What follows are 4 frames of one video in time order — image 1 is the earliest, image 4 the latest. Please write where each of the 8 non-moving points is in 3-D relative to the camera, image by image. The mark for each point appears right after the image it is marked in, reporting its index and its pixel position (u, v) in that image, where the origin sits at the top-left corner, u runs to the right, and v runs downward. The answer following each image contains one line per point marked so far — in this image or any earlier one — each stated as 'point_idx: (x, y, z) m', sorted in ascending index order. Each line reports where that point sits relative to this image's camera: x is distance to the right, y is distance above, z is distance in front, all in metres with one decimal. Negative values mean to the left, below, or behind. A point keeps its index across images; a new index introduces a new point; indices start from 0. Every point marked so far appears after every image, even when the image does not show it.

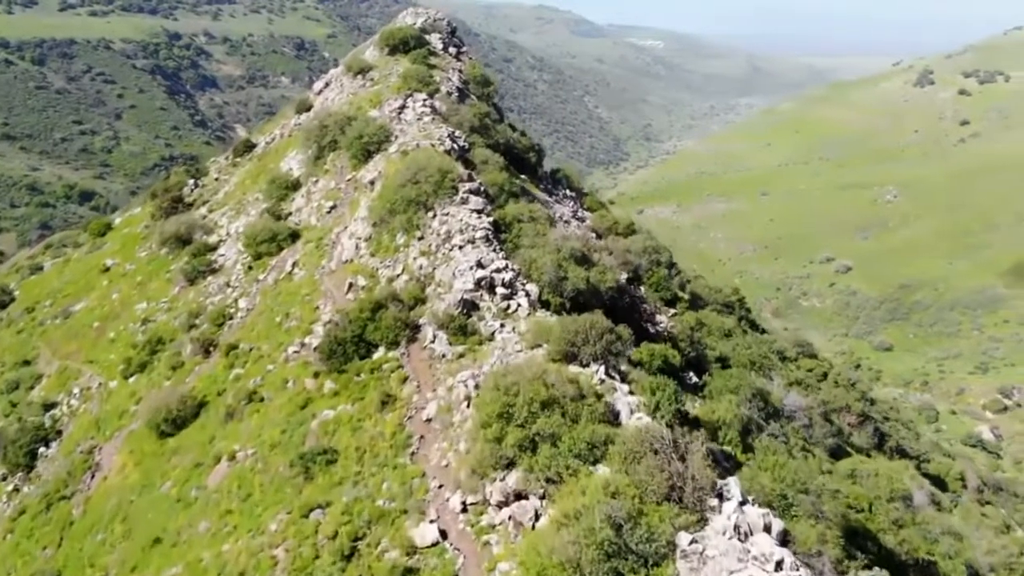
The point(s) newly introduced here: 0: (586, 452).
0: (+1.3, -2.9, +19.1) m
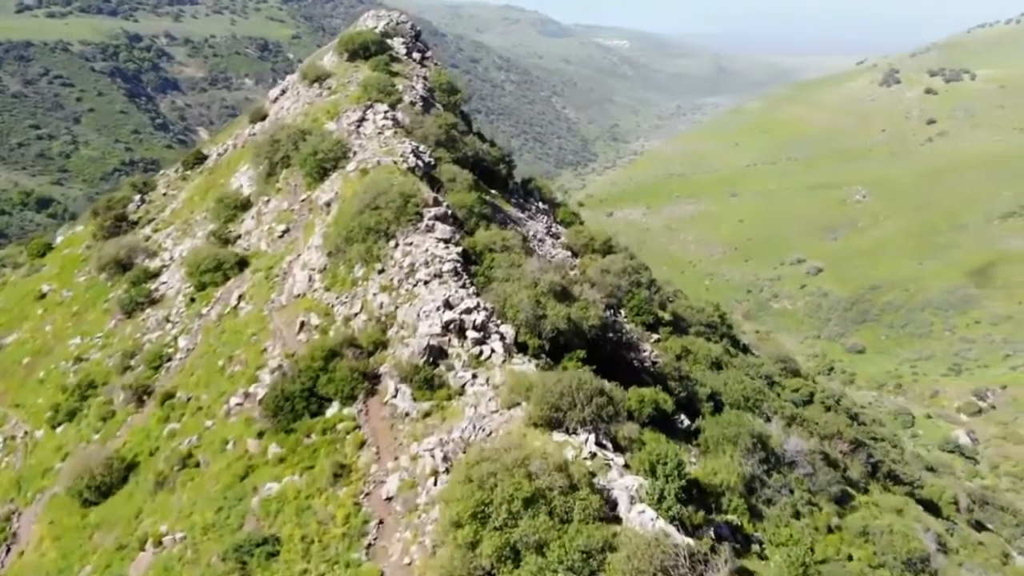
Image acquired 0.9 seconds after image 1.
0: (+1.0, -3.9, +15.8) m
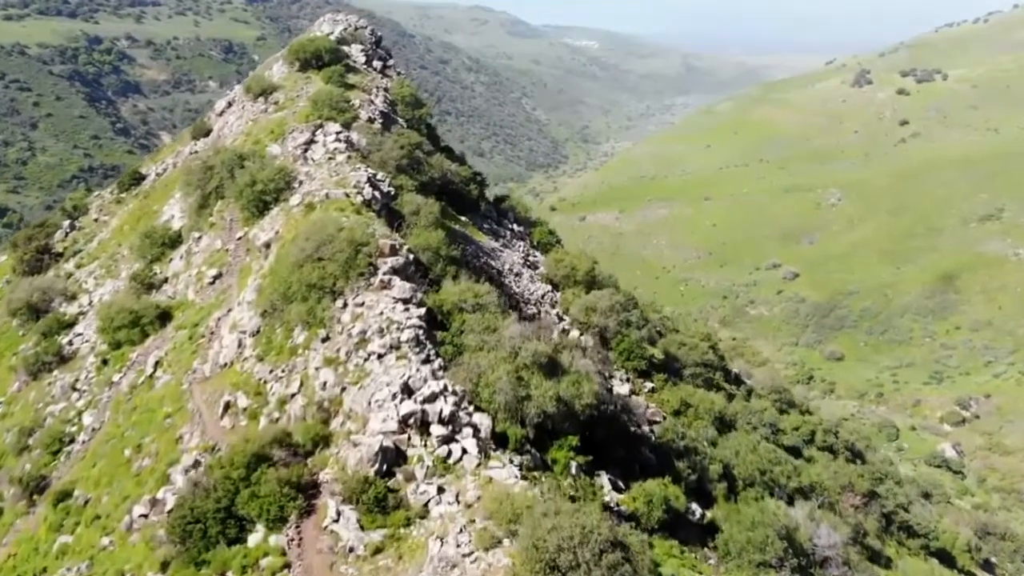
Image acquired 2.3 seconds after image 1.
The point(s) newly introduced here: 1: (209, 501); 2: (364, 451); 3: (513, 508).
0: (+0.8, -5.4, +10.6) m
1: (-5.2, -3.7, +19.3) m
2: (-2.6, -2.8, +18.9) m
3: (+0.1, -3.3, +16.6) m
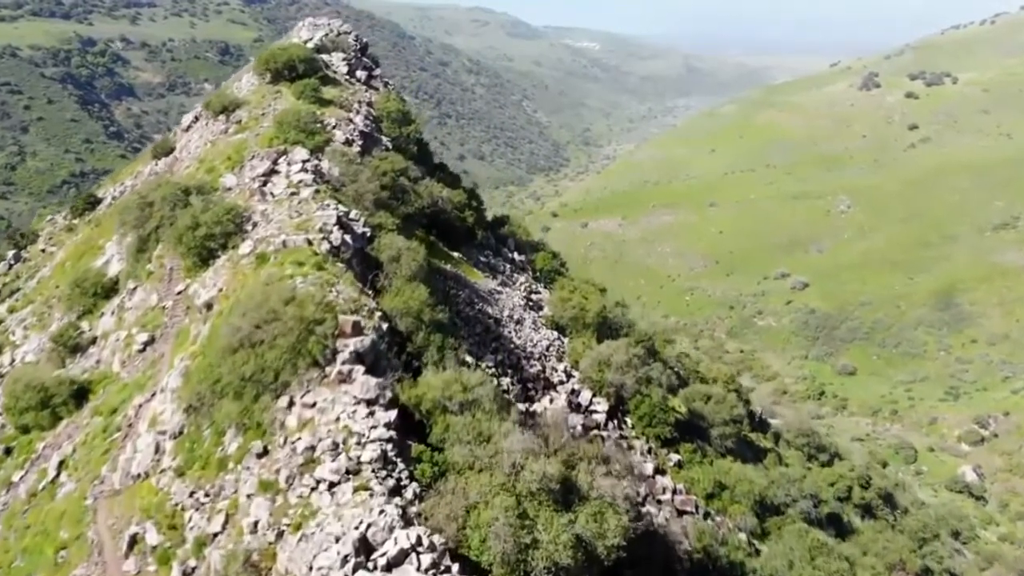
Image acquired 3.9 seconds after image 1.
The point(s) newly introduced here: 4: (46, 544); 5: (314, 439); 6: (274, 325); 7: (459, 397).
0: (+0.8, -6.9, +4.8) m
1: (-5.3, -5.2, +13.5) m
2: (-2.6, -4.4, +13.2) m
3: (0.0, -4.9, +10.8) m
4: (-8.1, -4.4, +19.0) m
5: (-3.1, -2.3, +17.1) m
6: (-4.2, -0.6, +19.5) m
7: (-1.0, -1.8, +19.5) m
